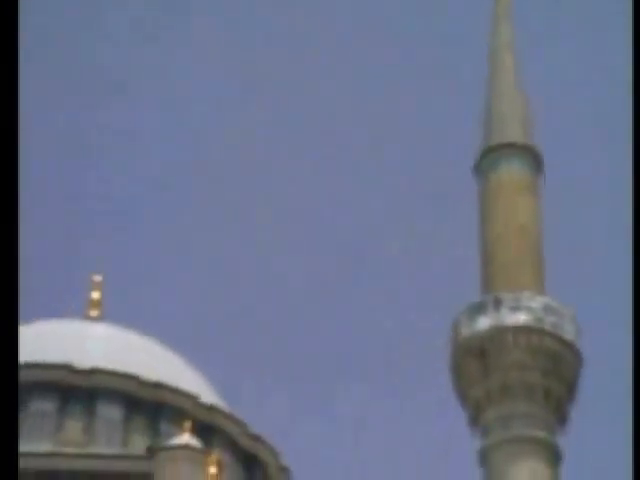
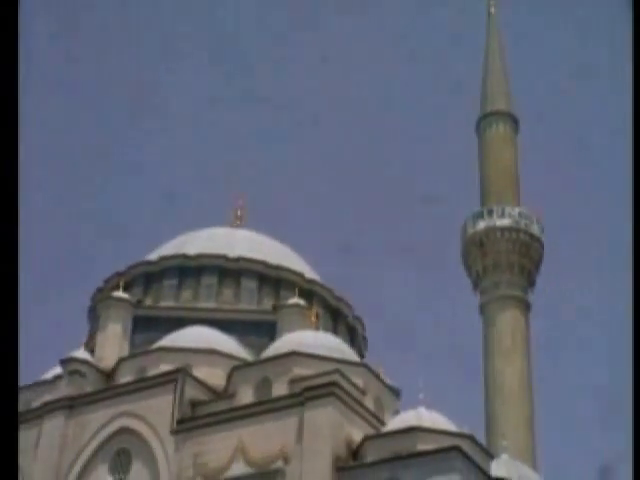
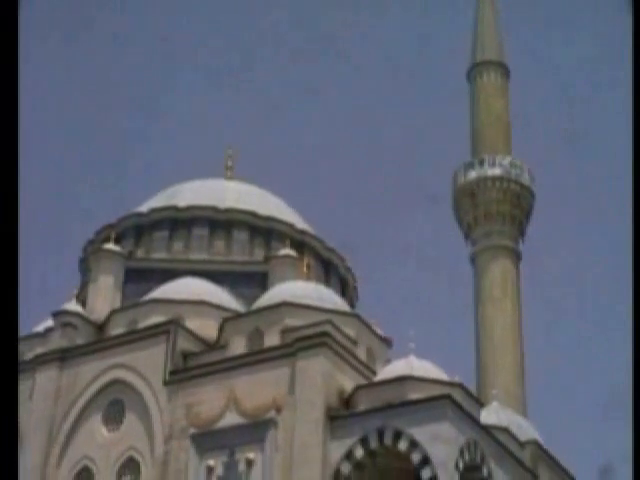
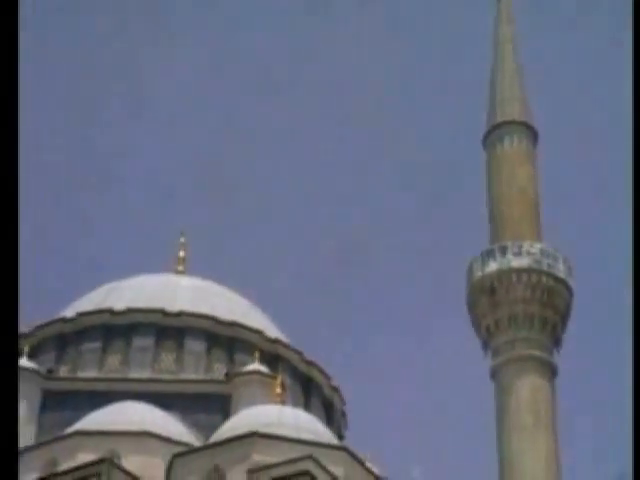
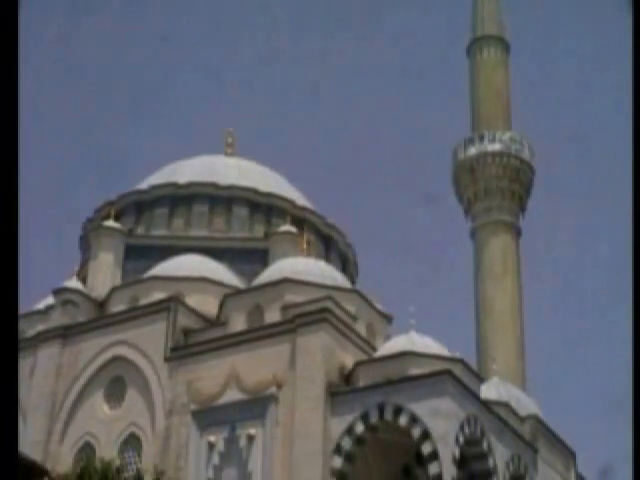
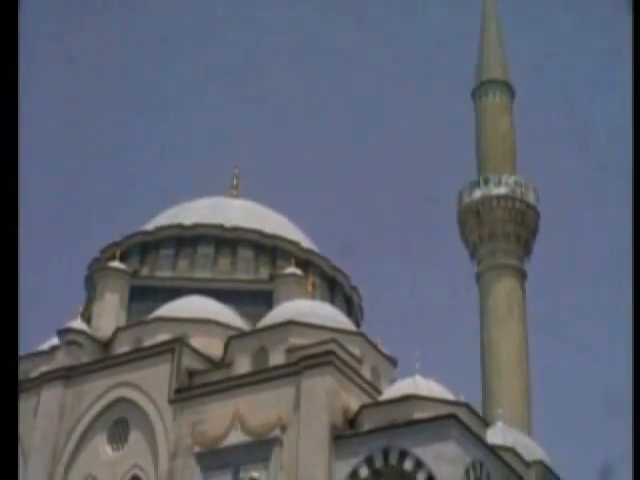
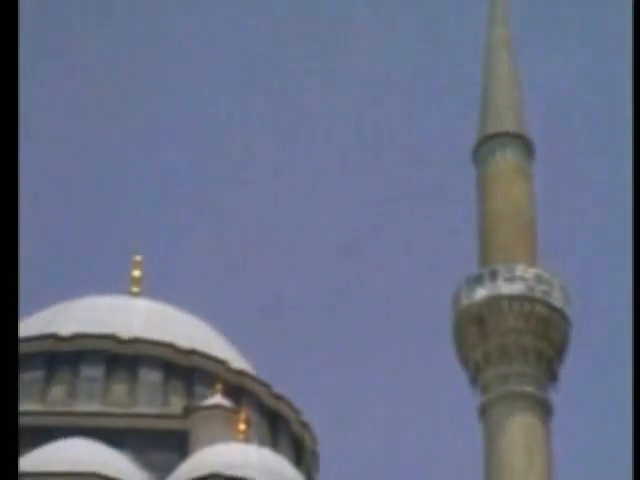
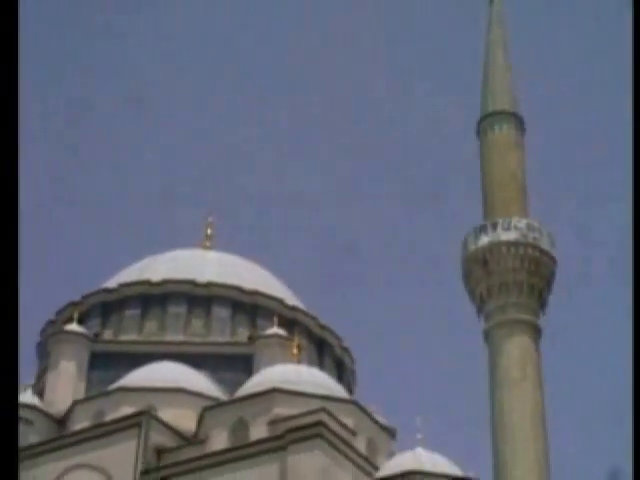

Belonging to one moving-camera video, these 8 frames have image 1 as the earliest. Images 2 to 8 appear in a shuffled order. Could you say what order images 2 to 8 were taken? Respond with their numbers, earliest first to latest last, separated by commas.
7, 4, 8, 2, 6, 3, 5
